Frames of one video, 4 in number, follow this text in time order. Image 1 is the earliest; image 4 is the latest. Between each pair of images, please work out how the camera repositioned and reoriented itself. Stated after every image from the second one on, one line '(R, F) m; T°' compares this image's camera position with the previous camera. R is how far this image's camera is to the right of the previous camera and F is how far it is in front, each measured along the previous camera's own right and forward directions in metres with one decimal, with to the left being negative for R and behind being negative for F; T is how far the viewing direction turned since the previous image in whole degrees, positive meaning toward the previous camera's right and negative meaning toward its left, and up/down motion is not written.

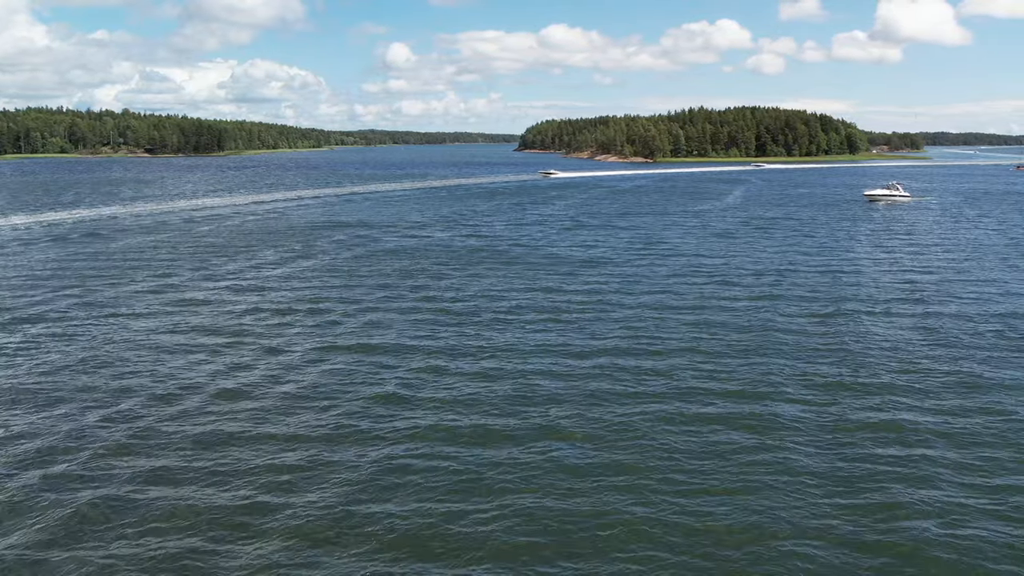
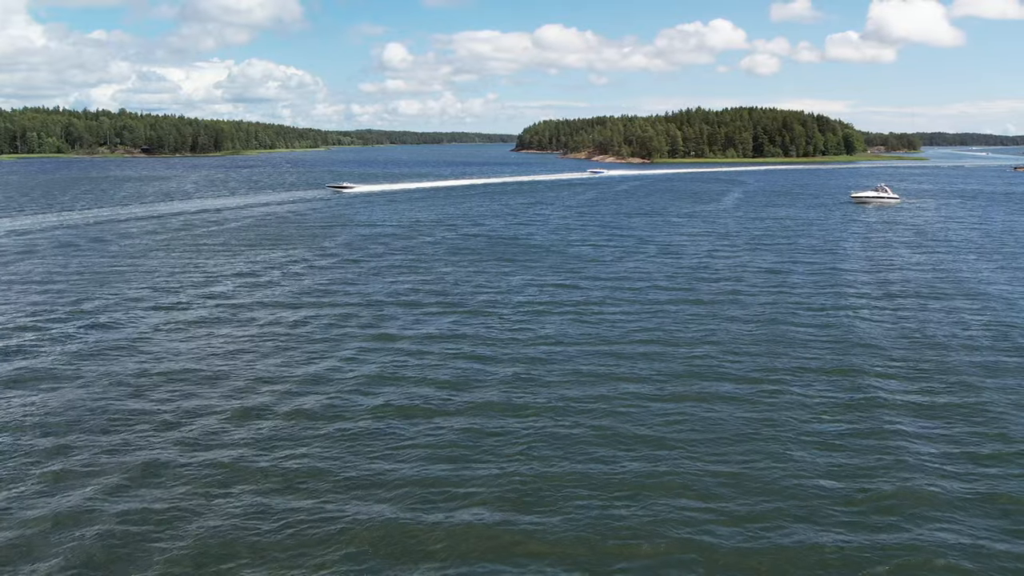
(-1.1, -0.9) m; 0°
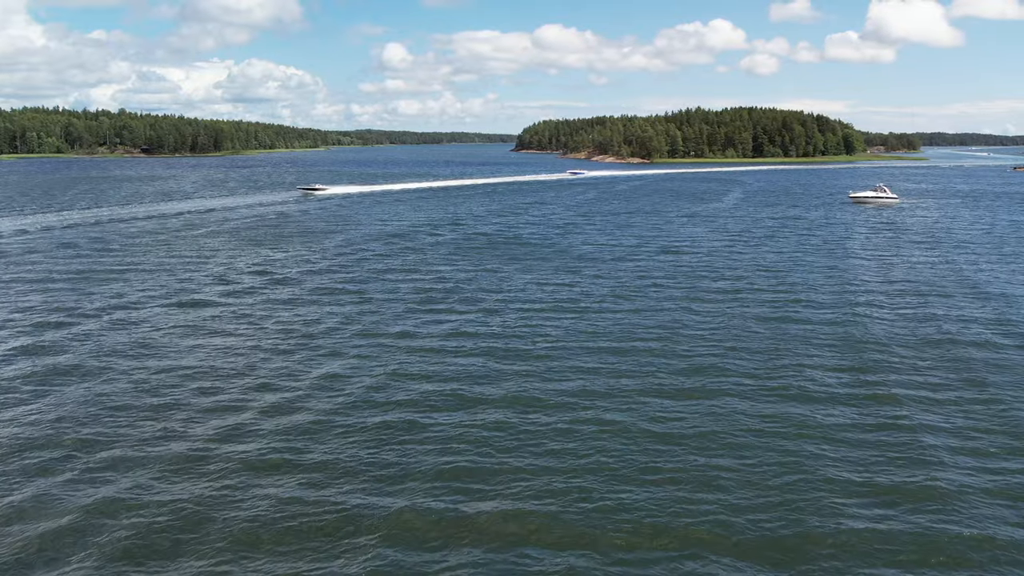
(-0.9, +1.7) m; 0°
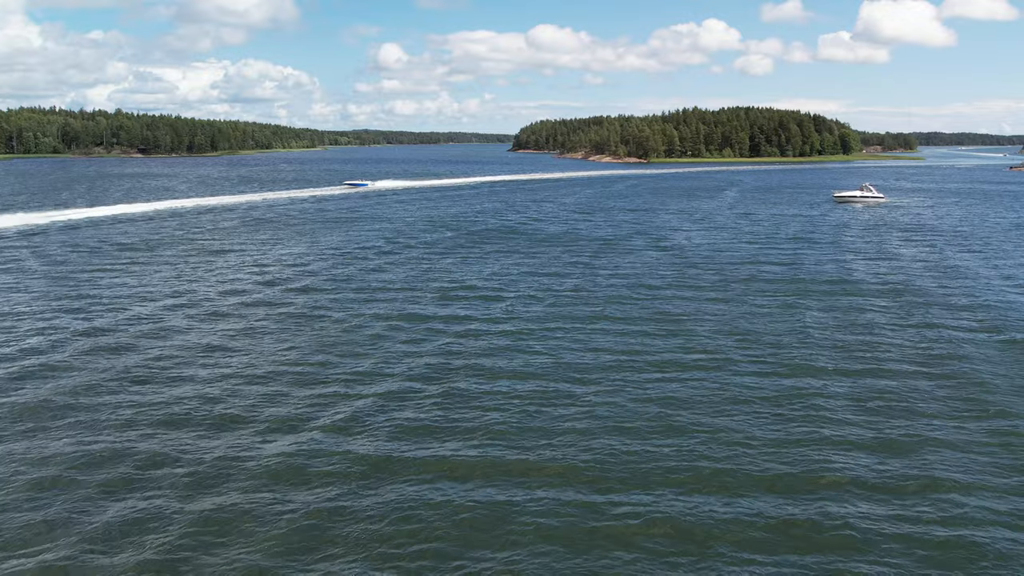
(-0.1, -1.2) m; 0°
